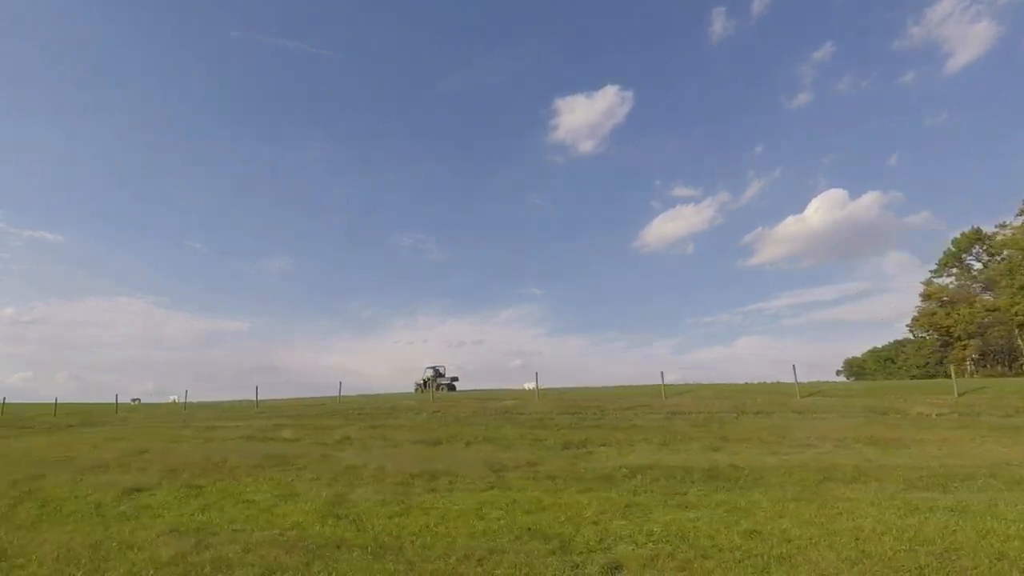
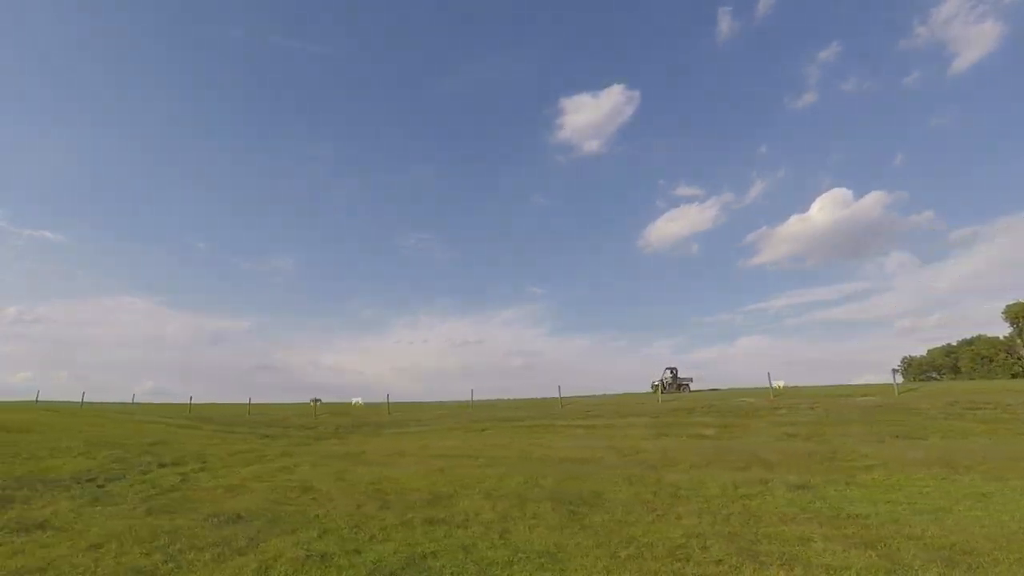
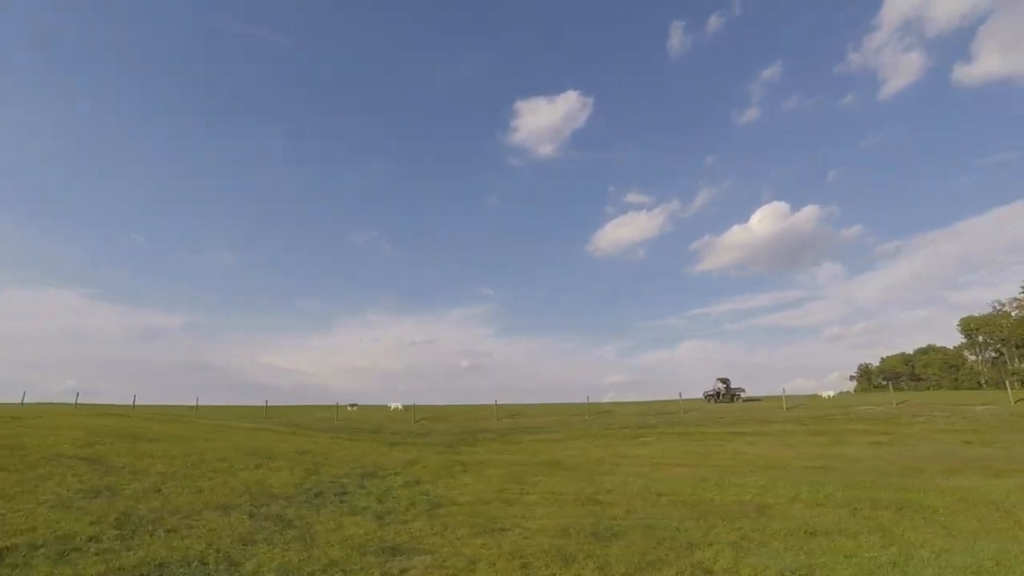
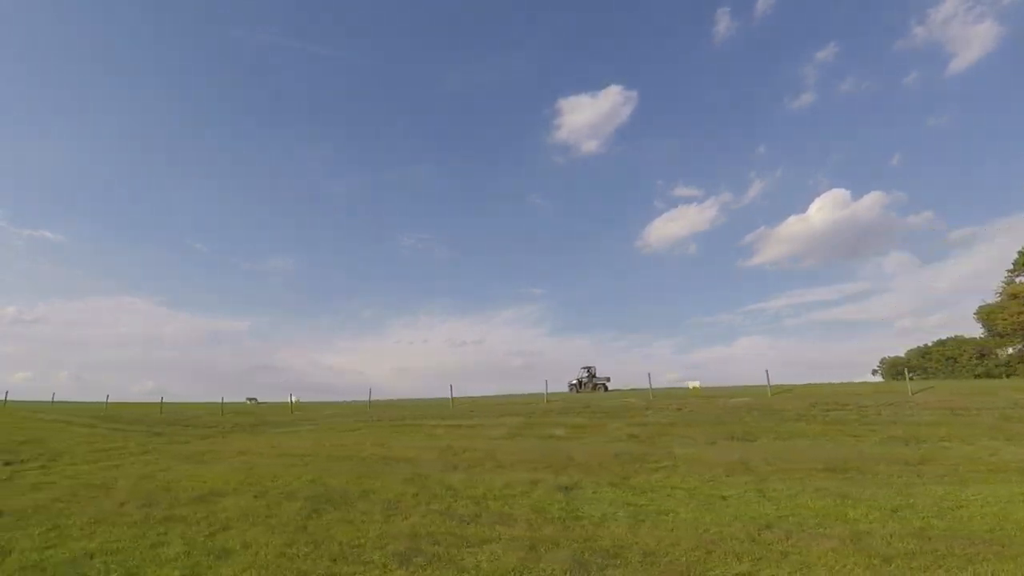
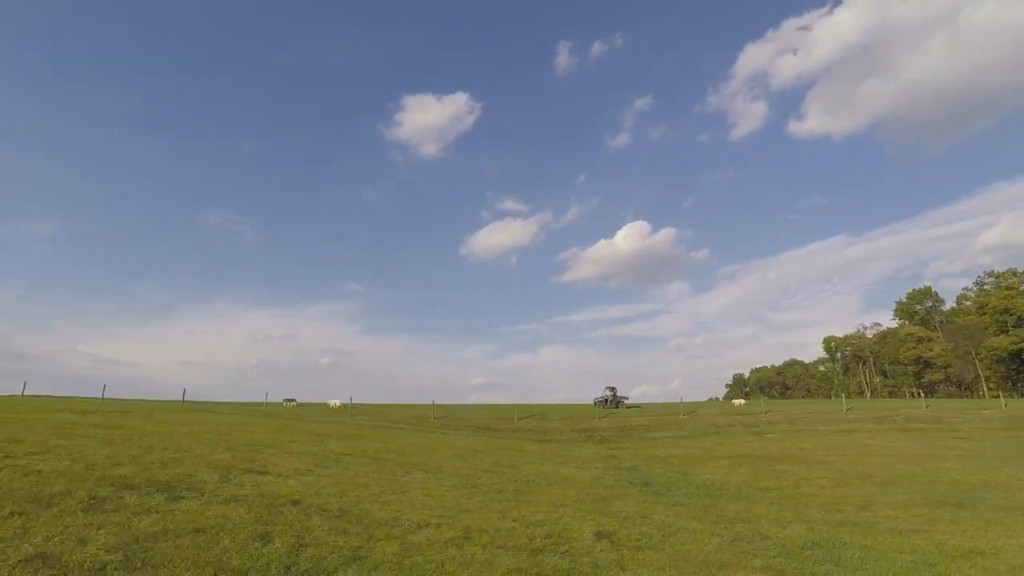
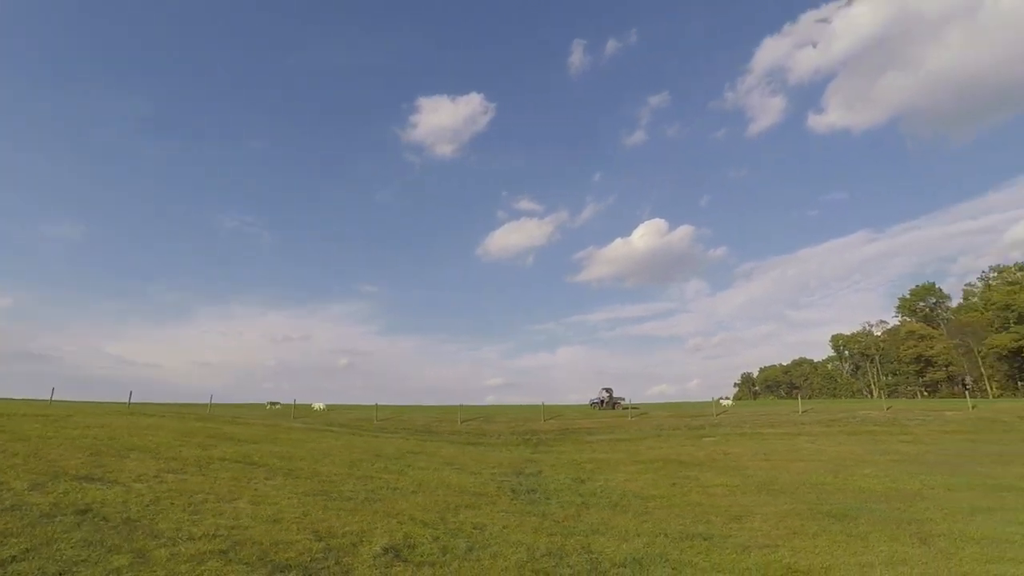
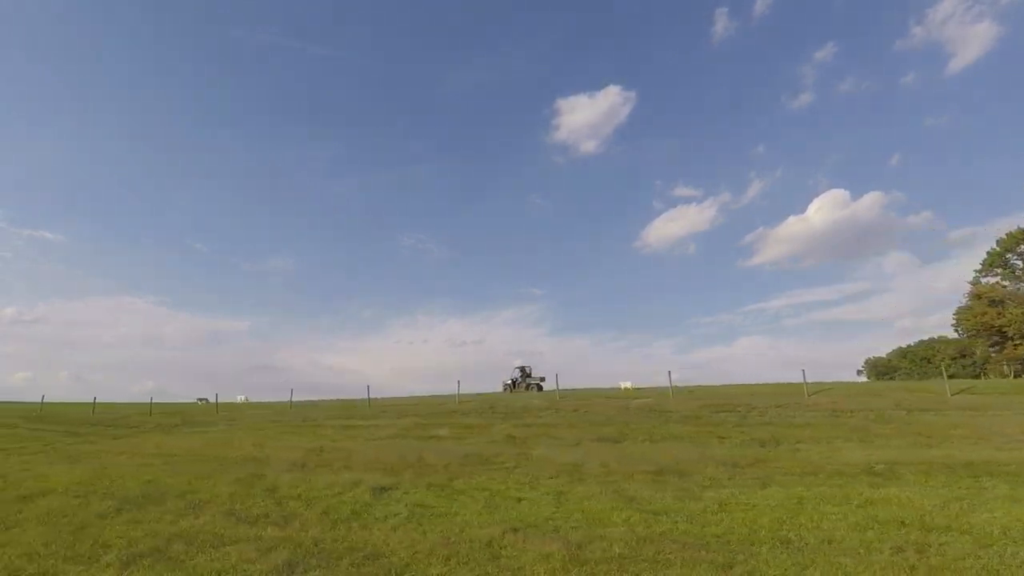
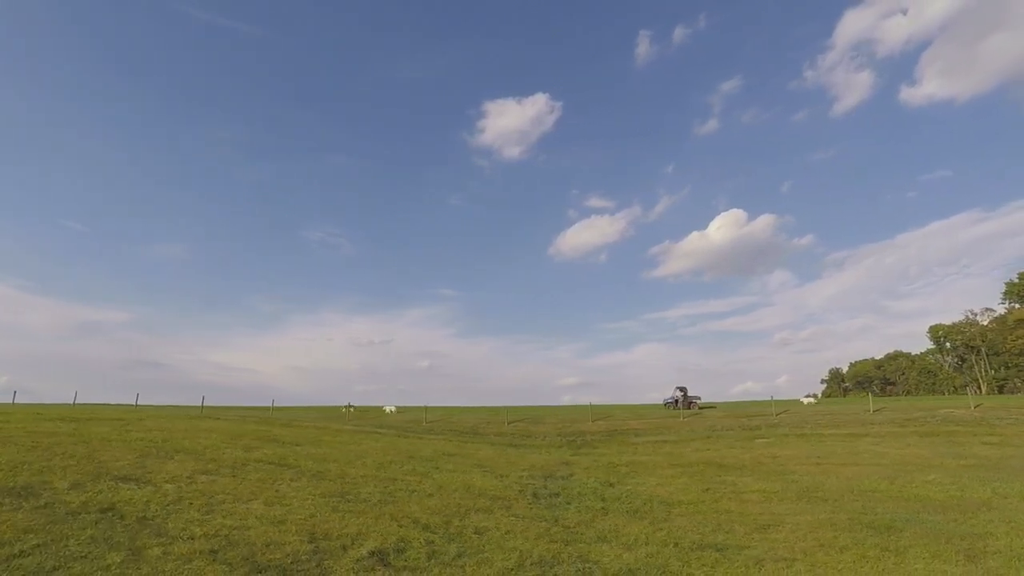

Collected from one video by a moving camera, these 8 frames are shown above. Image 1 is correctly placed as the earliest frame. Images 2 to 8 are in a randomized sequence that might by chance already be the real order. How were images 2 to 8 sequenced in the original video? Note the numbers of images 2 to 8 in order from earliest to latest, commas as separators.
7, 4, 2, 3, 8, 6, 5
